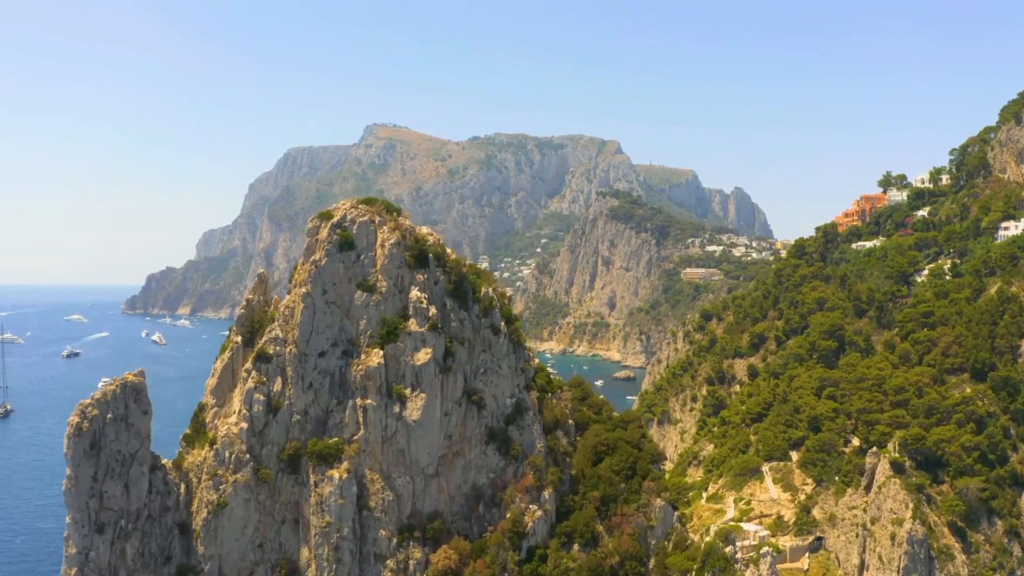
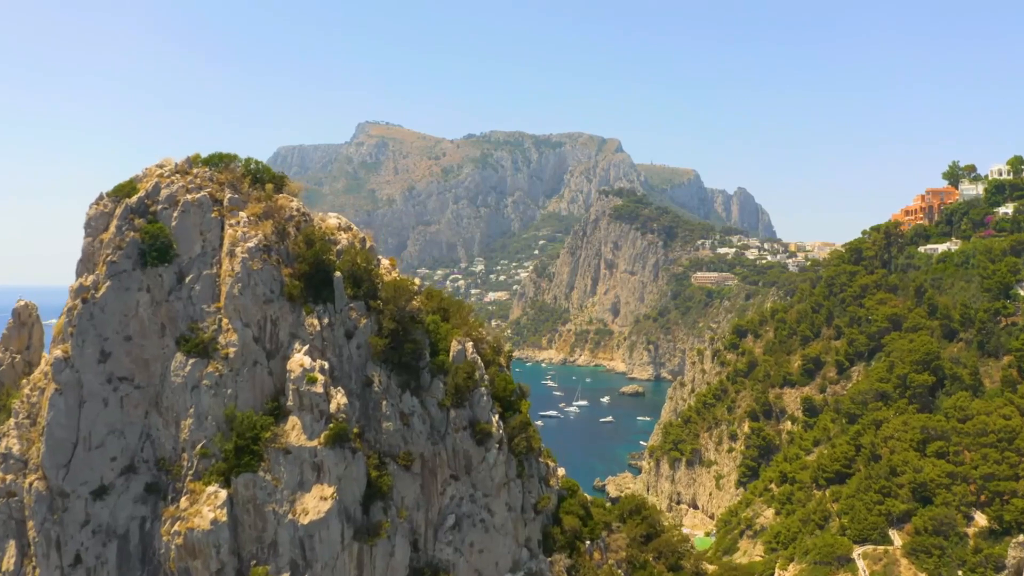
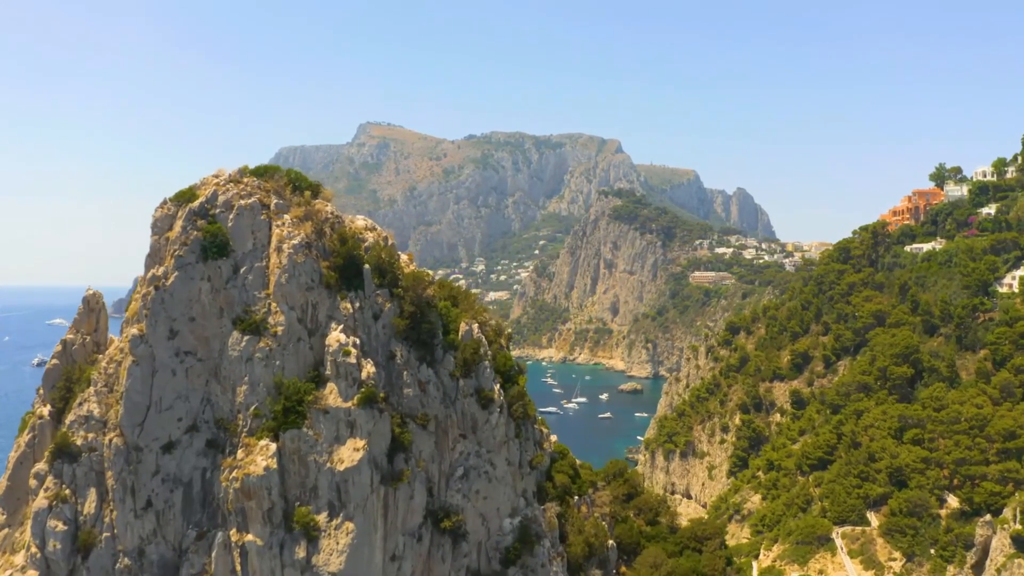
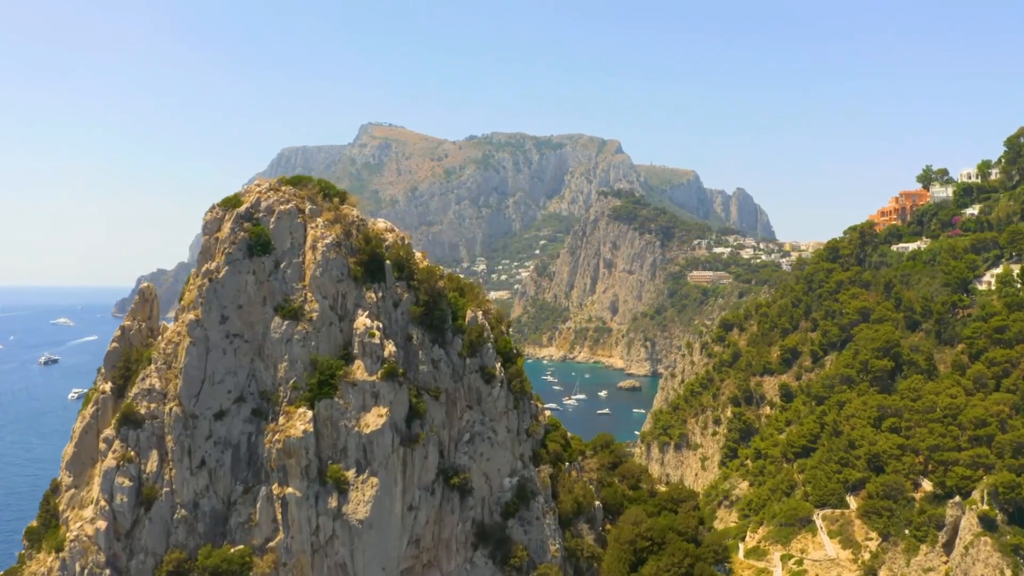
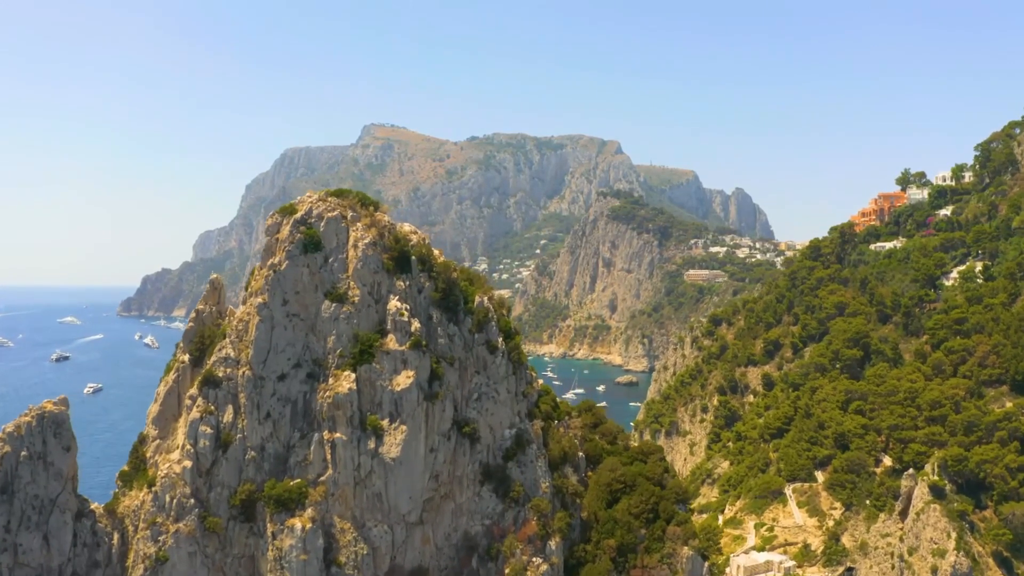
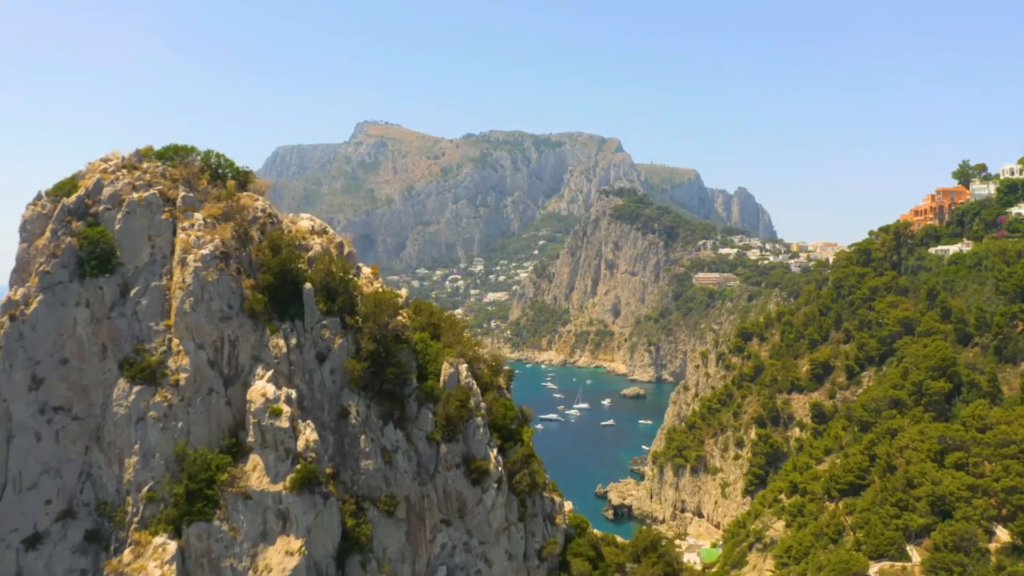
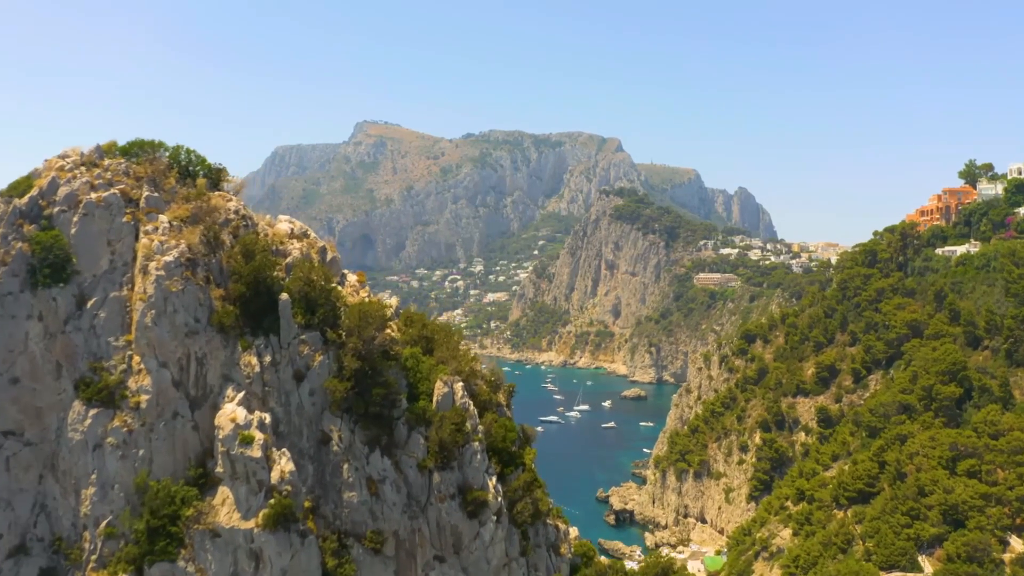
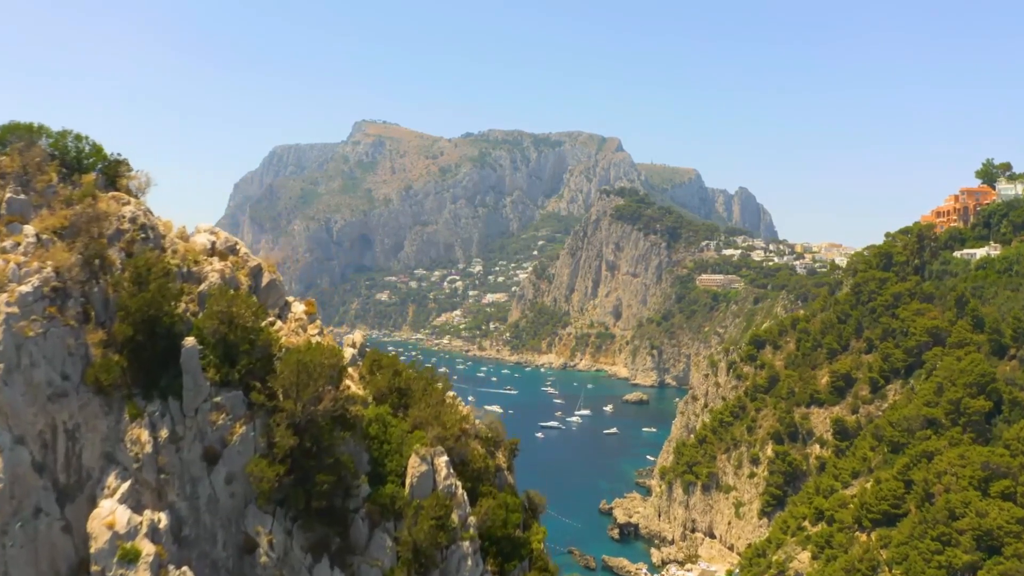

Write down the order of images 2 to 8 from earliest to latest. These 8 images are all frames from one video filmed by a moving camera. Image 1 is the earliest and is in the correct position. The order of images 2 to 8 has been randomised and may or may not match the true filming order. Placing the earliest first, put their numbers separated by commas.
5, 4, 3, 2, 6, 7, 8
